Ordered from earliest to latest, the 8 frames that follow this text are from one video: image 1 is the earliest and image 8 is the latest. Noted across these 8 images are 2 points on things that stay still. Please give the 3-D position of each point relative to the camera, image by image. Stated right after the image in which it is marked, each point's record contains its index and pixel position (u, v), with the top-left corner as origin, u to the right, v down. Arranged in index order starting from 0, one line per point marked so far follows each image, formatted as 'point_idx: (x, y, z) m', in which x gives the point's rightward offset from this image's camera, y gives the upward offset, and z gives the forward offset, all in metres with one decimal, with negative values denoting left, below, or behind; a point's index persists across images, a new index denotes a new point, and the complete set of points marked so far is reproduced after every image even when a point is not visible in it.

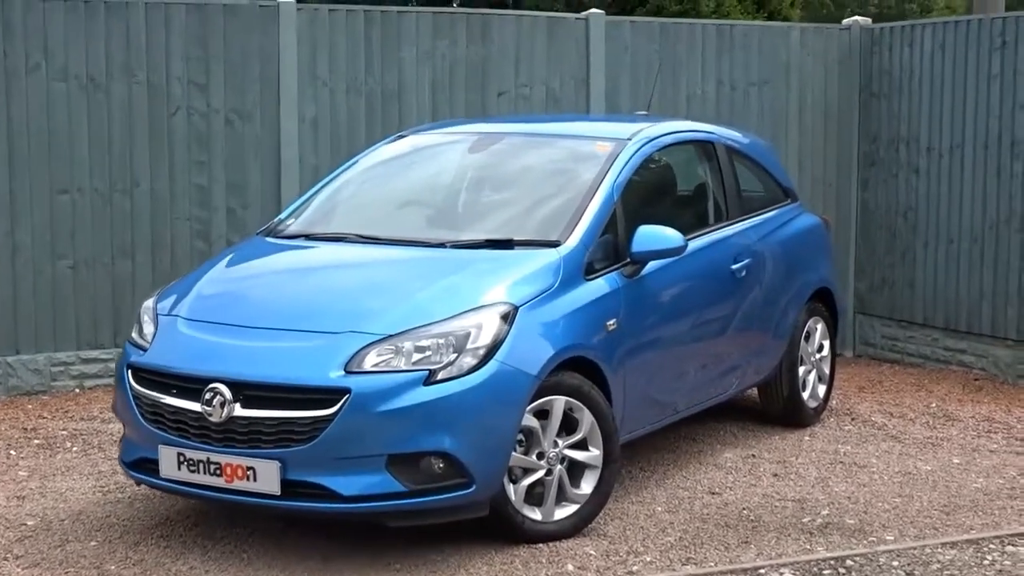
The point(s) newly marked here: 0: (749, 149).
0: (+1.0, +0.6, +7.1) m
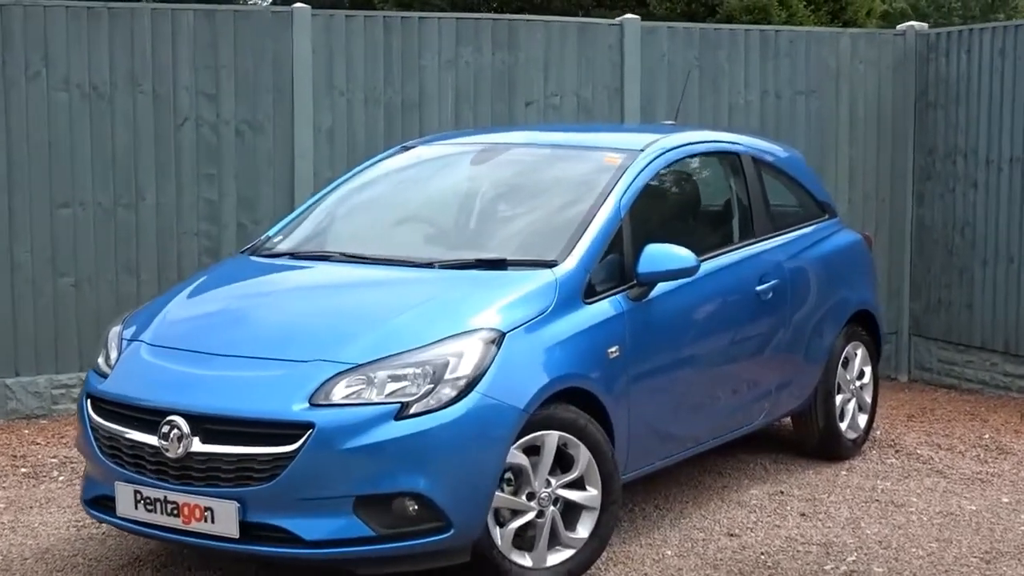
0: (+1.1, +0.5, +6.6) m
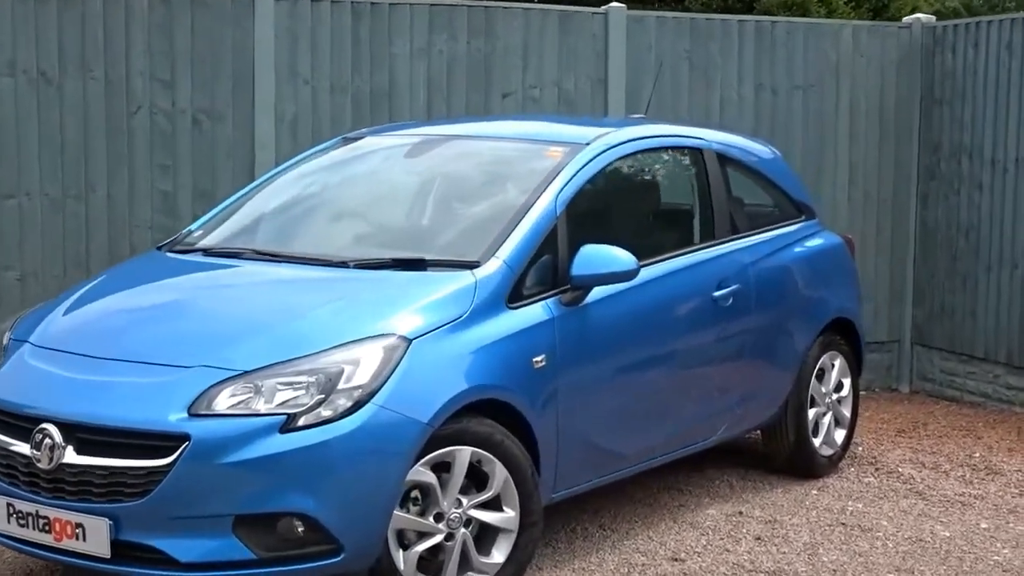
0: (+0.9, +0.5, +6.2) m
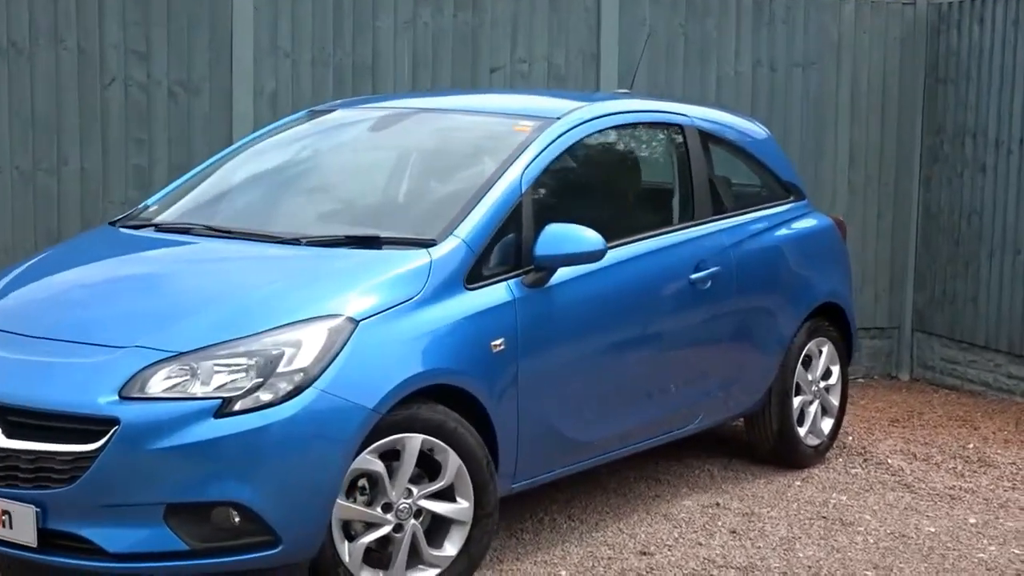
0: (+0.8, +0.6, +6.0) m
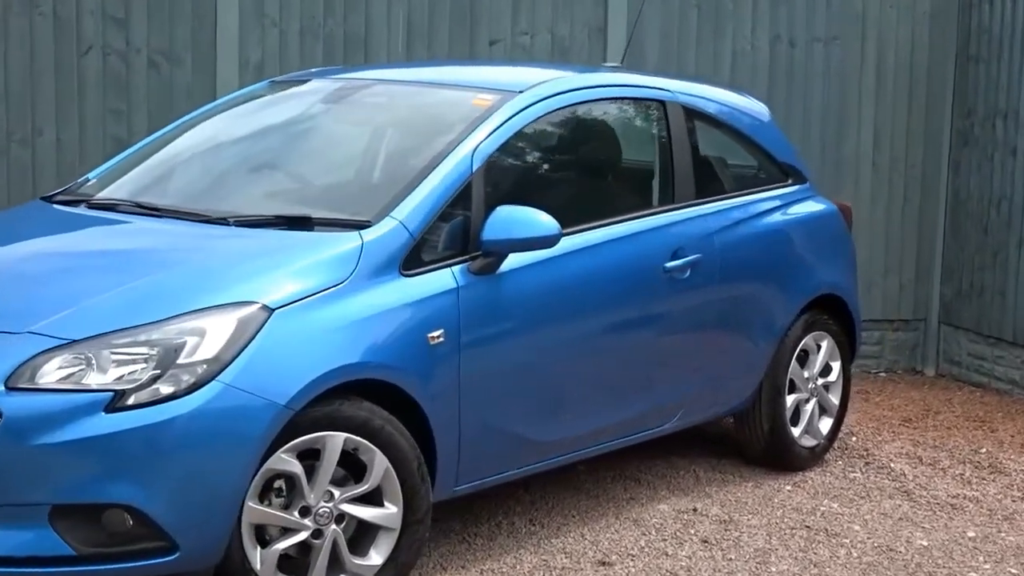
0: (+0.8, +0.6, +5.6) m
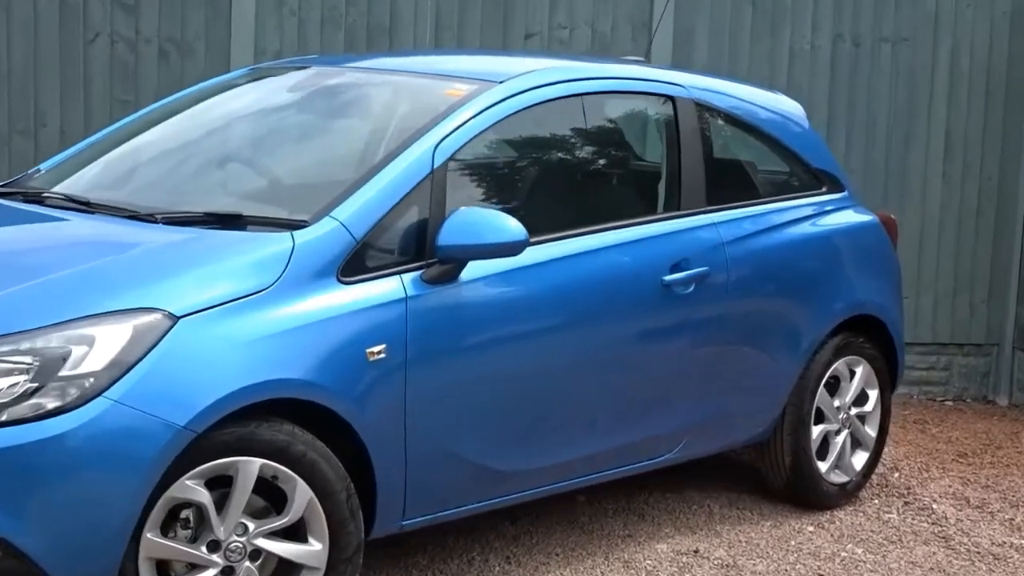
0: (+0.8, +0.6, +5.1) m
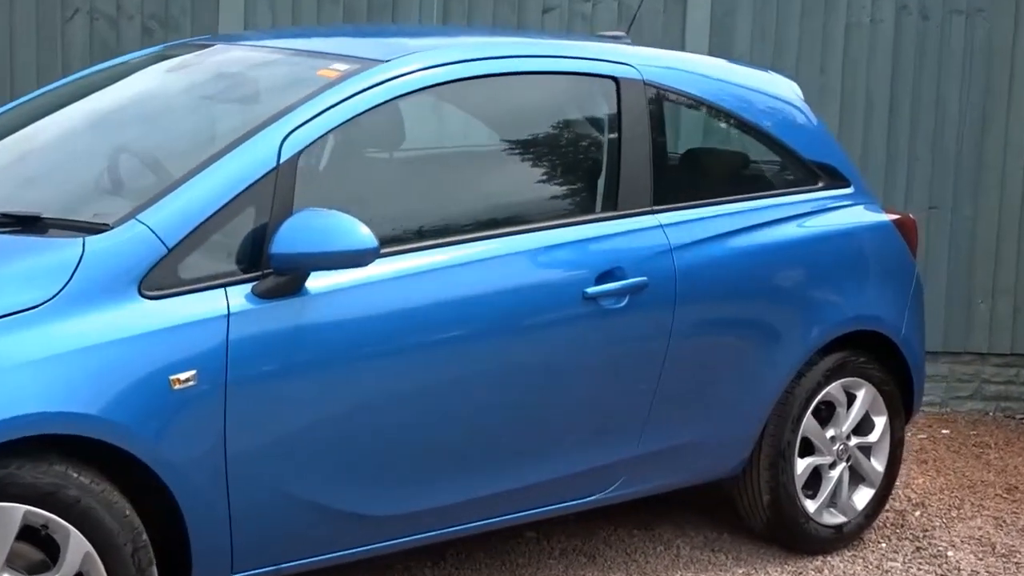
0: (+0.6, +0.5, +4.4) m
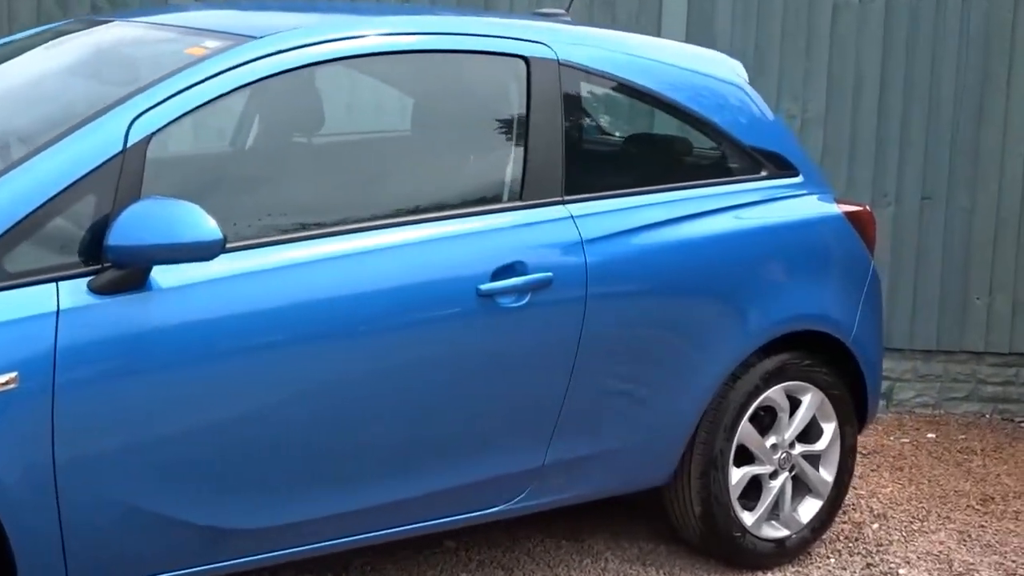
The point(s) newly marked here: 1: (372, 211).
0: (+0.4, +0.5, +4.1) m
1: (-0.3, +0.2, +3.5) m
